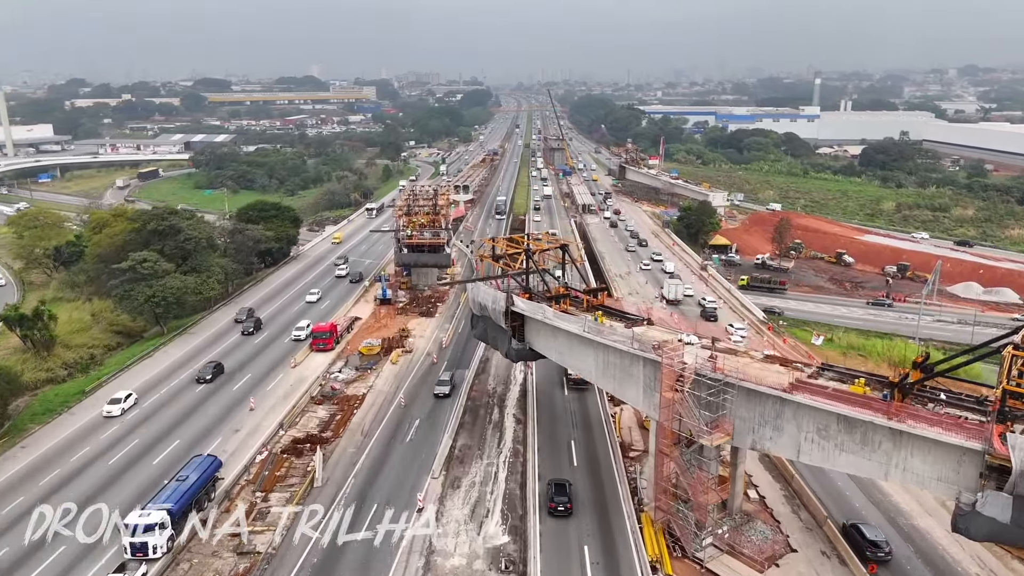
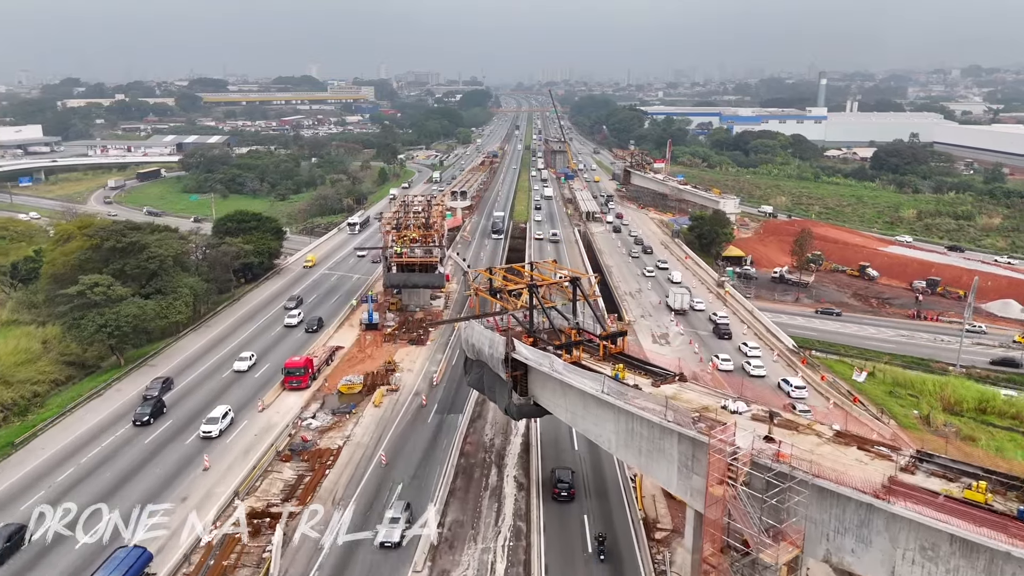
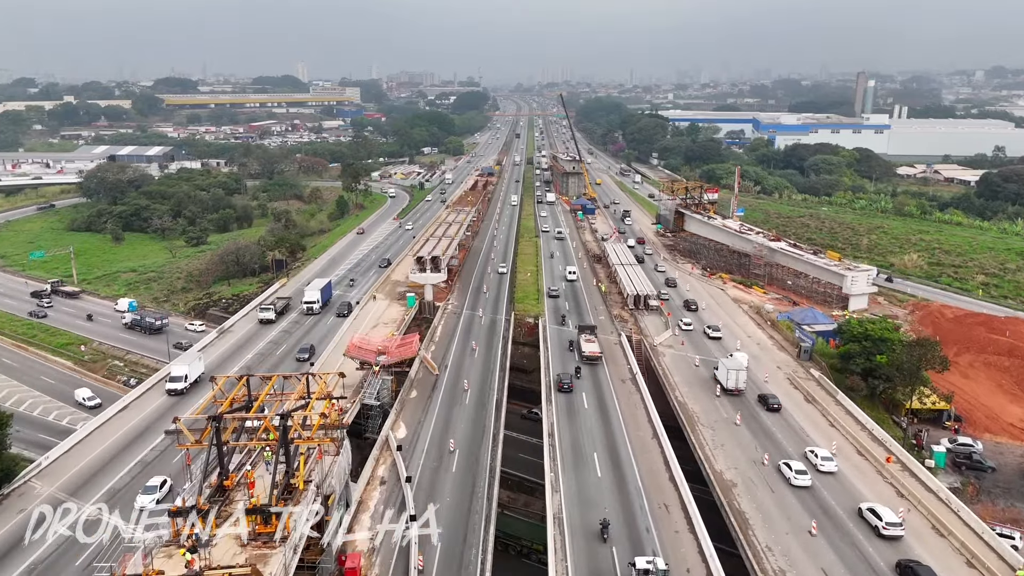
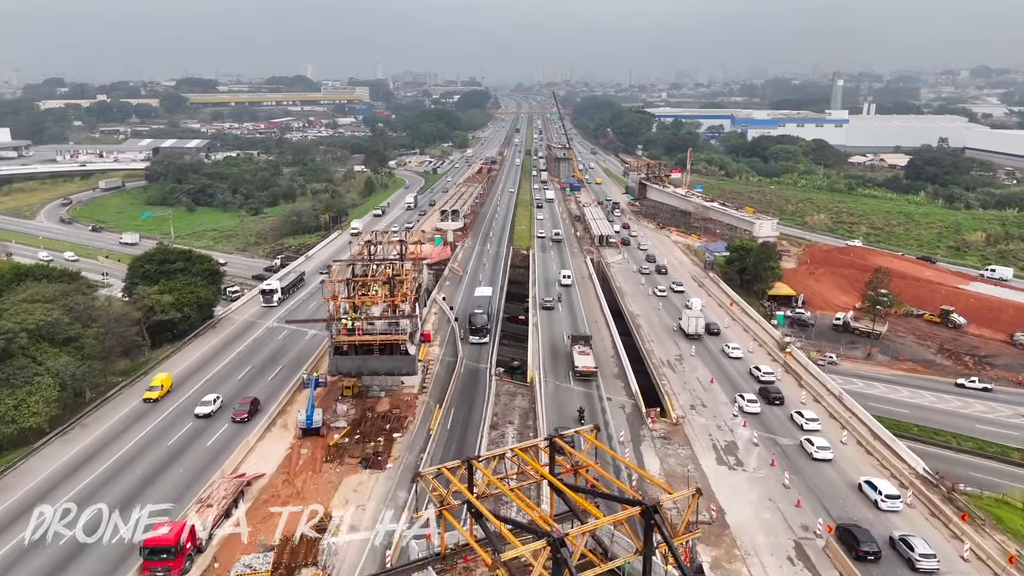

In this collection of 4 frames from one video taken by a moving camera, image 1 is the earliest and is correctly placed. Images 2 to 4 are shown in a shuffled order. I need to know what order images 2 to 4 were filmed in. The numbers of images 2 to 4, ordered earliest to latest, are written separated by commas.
2, 4, 3
